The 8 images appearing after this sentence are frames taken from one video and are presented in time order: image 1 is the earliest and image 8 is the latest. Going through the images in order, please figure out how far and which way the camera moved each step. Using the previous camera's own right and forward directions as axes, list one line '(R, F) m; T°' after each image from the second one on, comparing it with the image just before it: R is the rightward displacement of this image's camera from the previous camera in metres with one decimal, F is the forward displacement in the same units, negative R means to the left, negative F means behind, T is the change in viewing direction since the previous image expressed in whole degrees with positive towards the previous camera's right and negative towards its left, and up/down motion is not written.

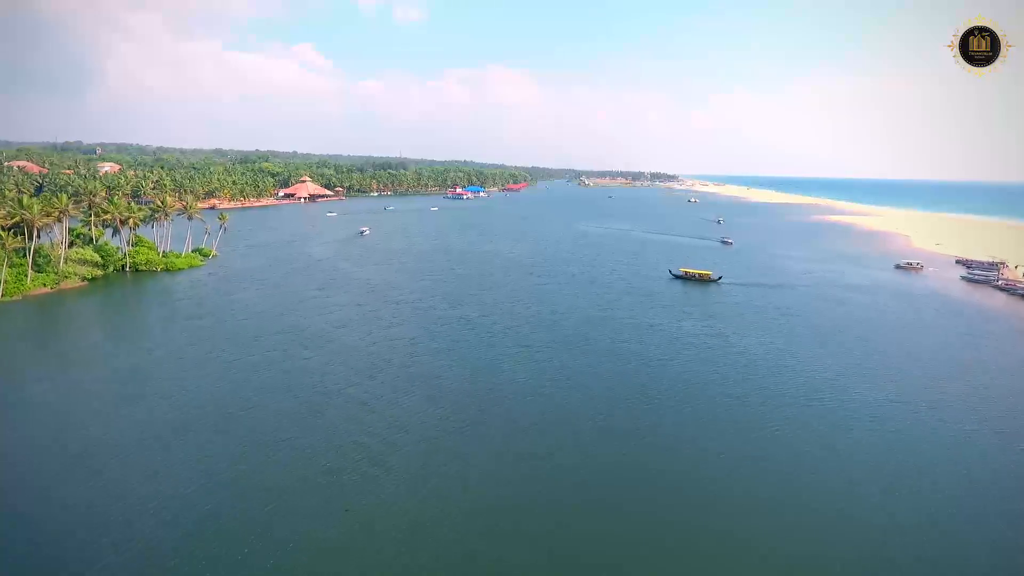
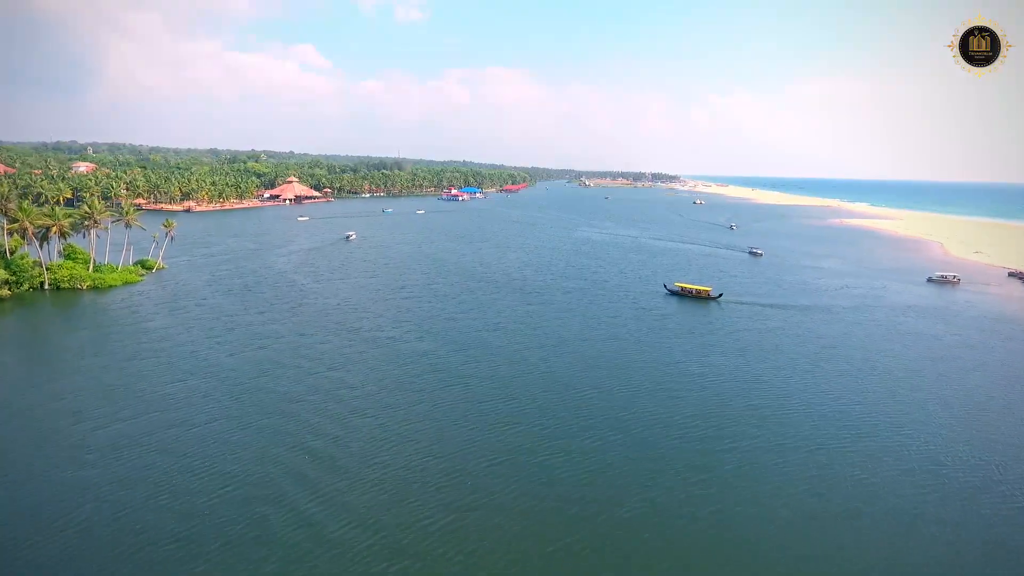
(+1.2, +8.1) m; 0°
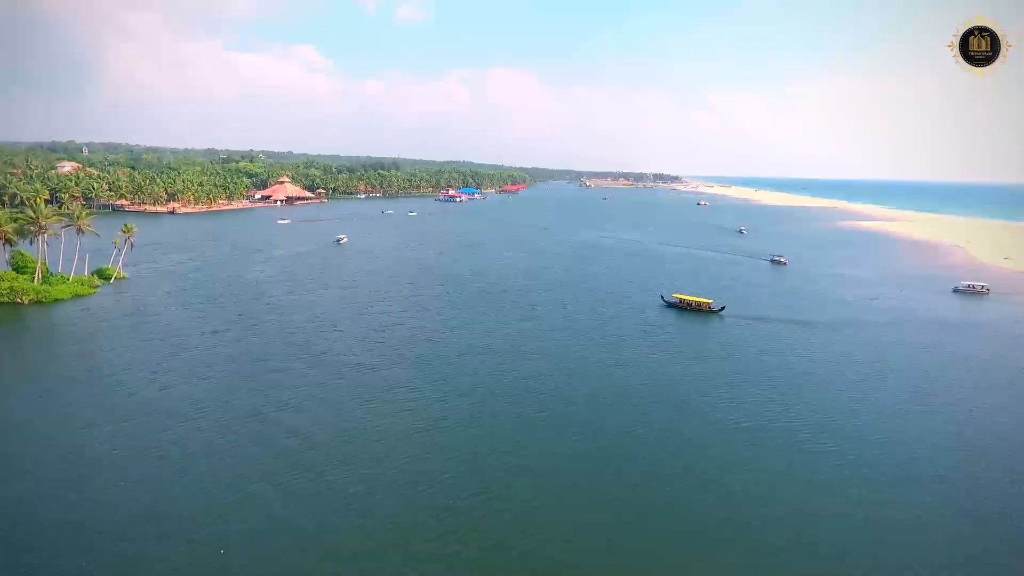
(+0.5, +5.0) m; 0°
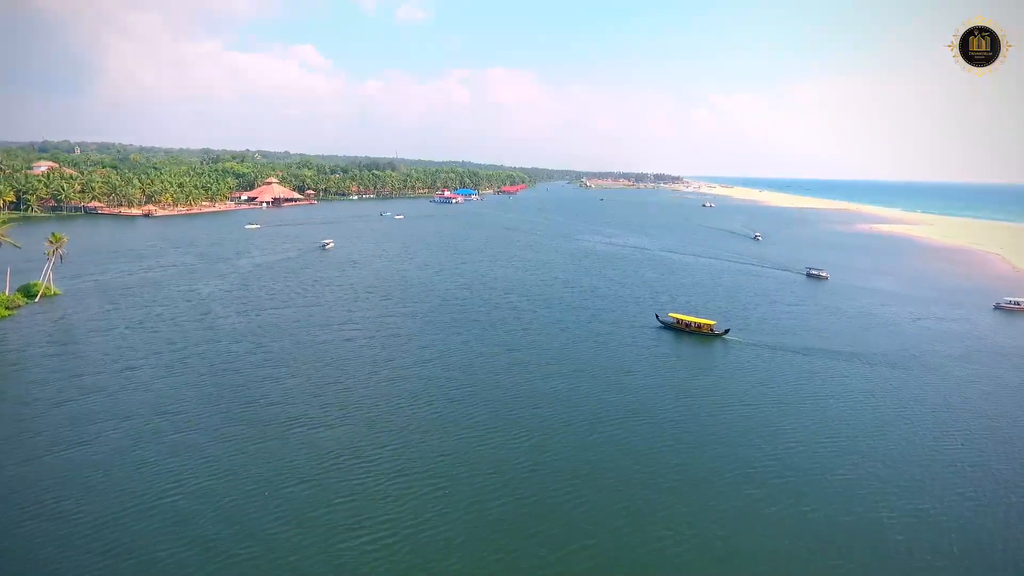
(+0.7, +7.0) m; 0°
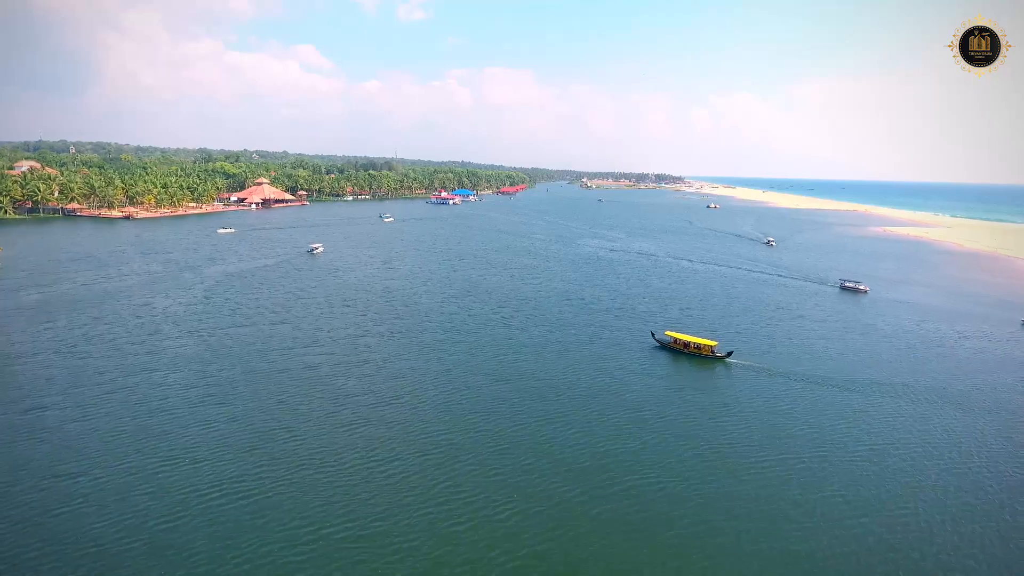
(+0.5, +5.1) m; 0°
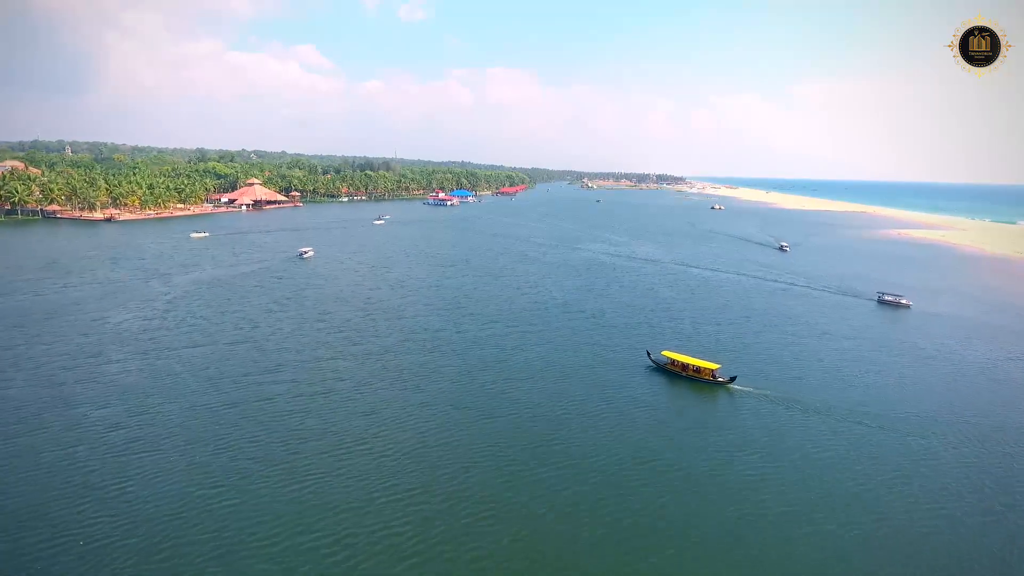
(+0.4, +4.4) m; 0°
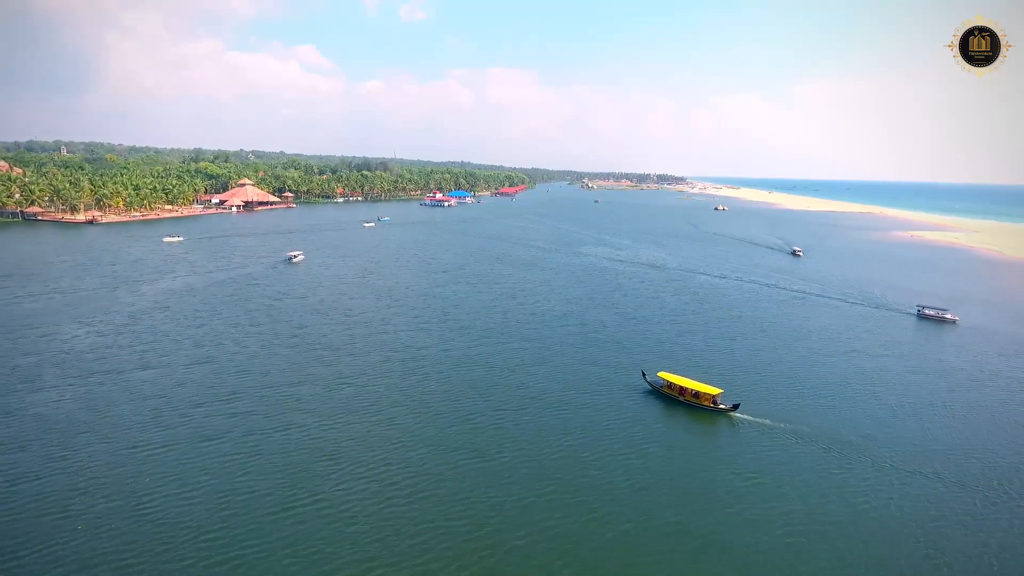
(+0.4, +3.8) m; 0°
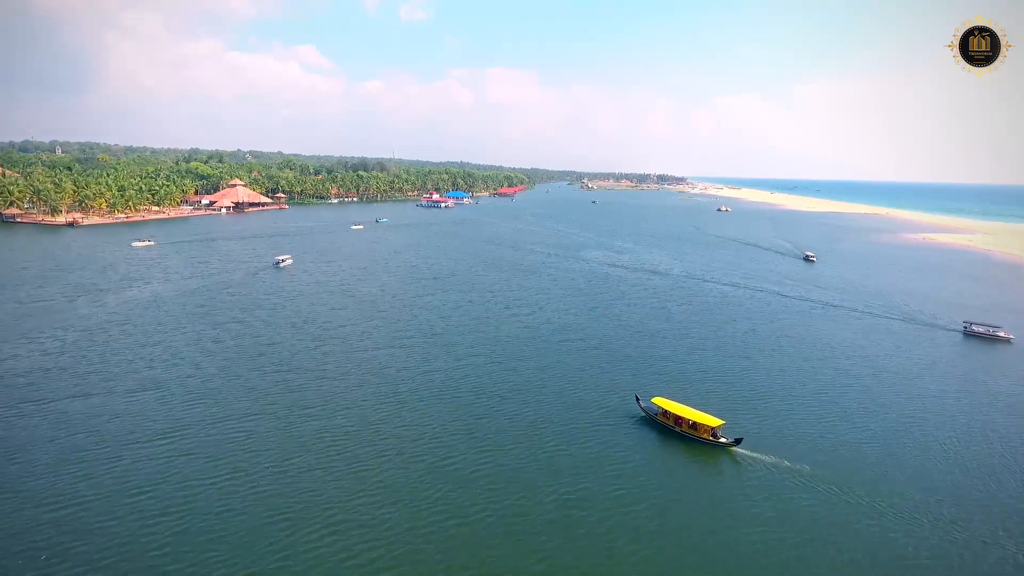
(+0.5, +3.7) m; 0°
